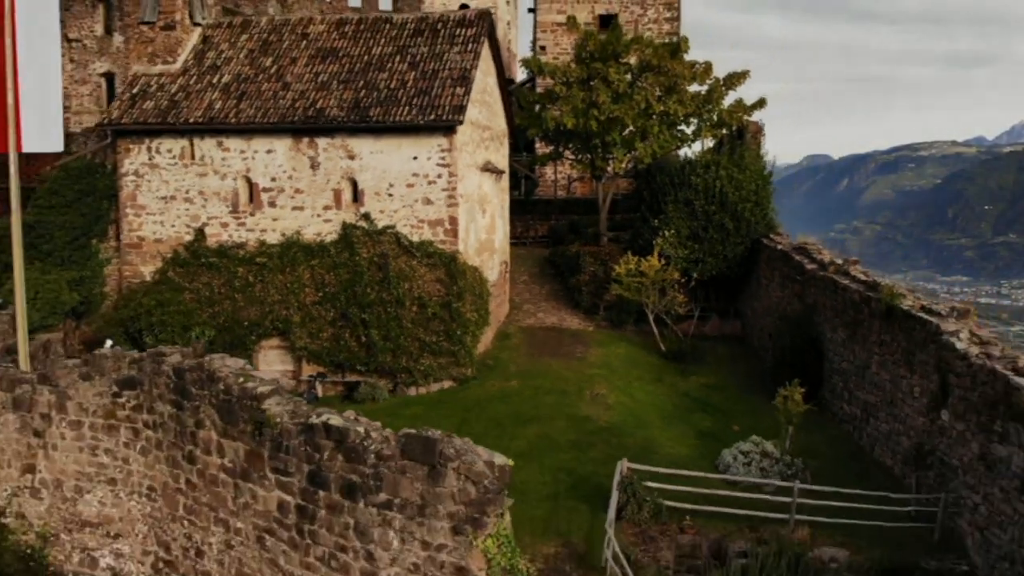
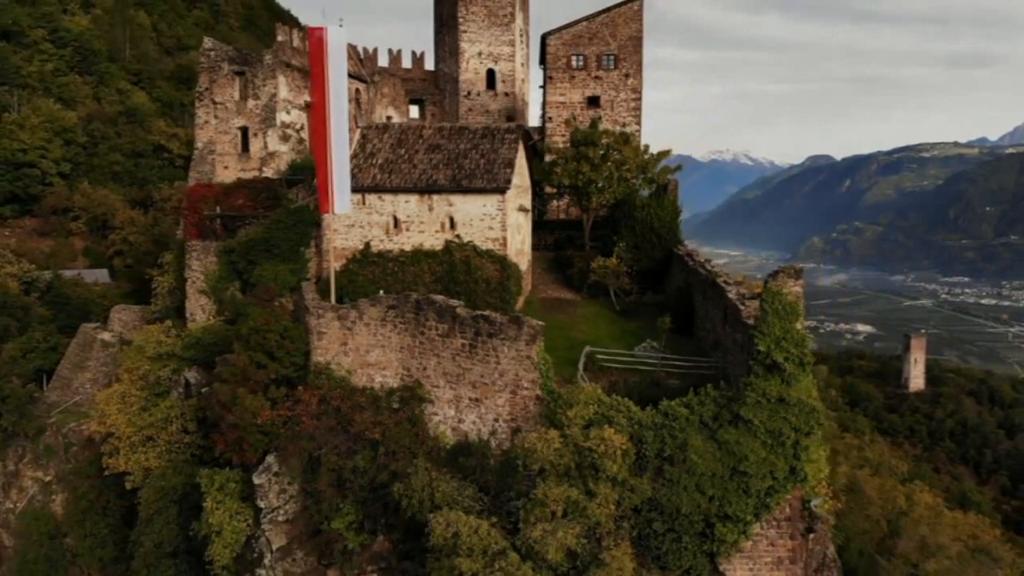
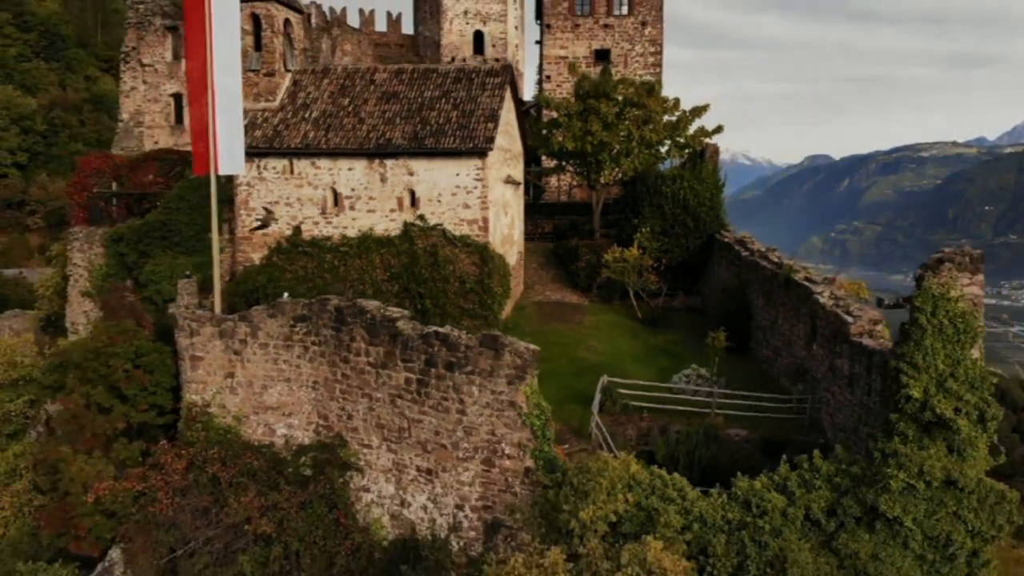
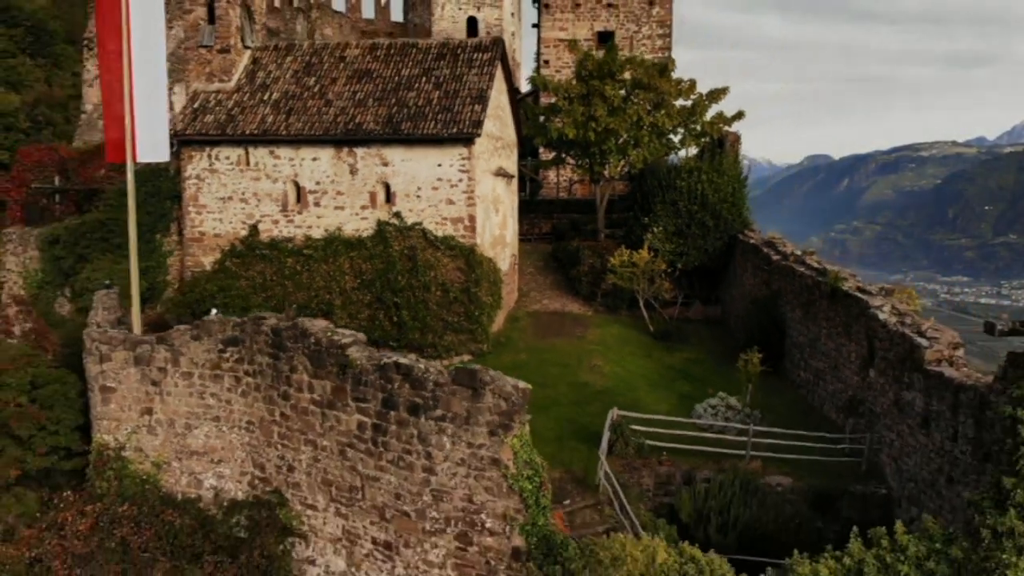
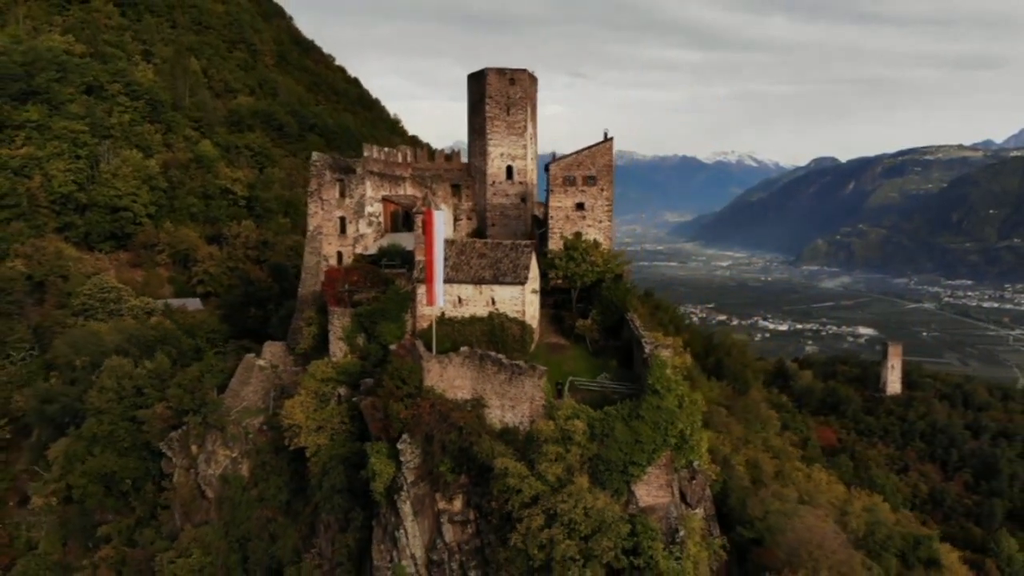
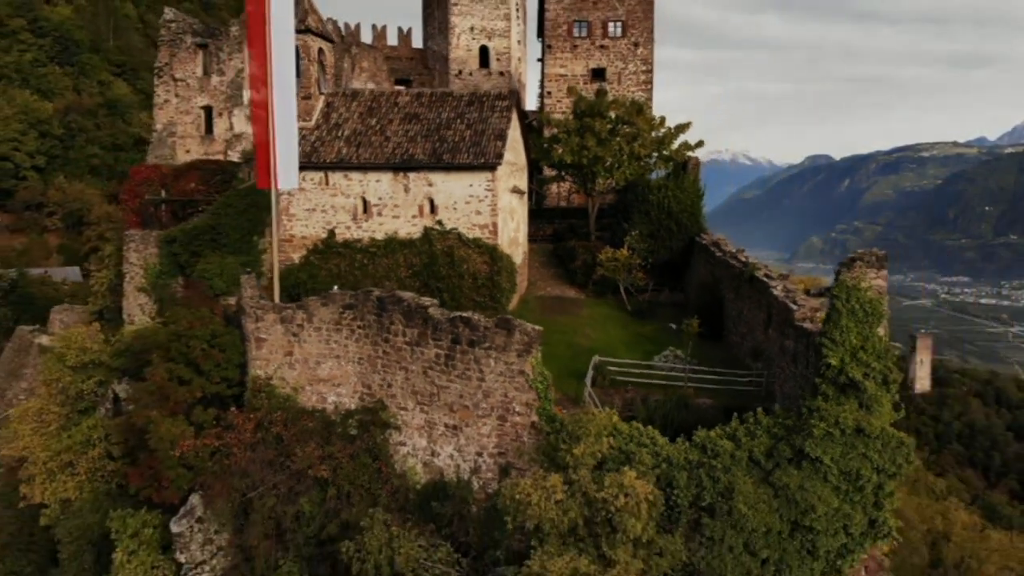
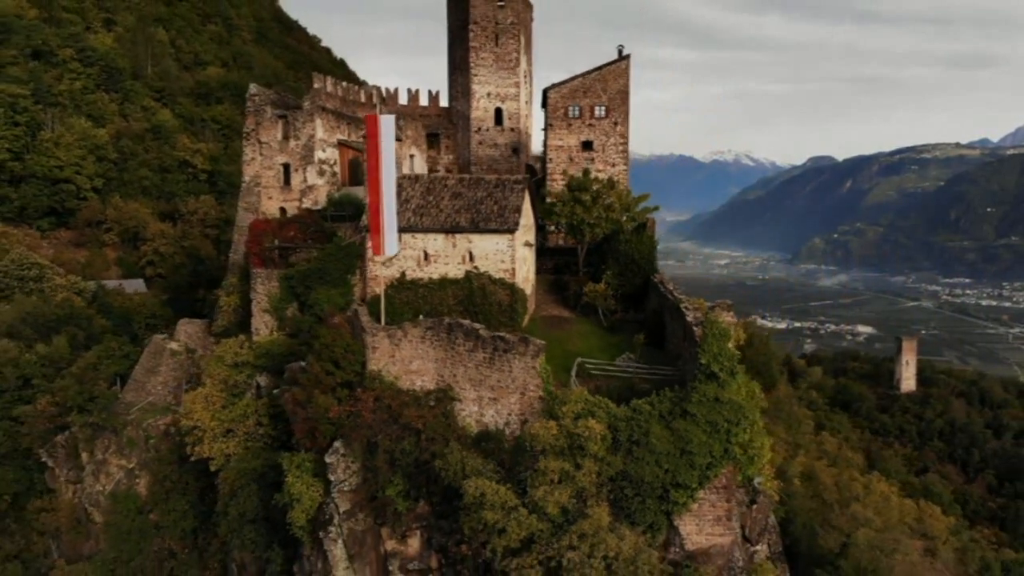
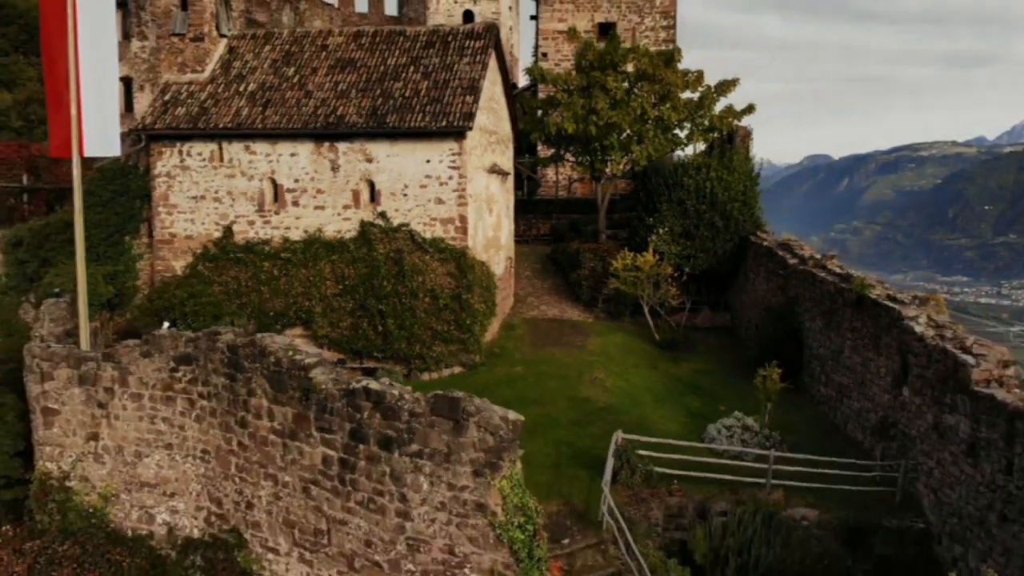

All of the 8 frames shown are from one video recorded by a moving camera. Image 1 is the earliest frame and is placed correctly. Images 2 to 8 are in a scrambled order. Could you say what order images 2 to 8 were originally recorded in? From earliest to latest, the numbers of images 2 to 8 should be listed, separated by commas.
8, 4, 3, 6, 2, 7, 5
